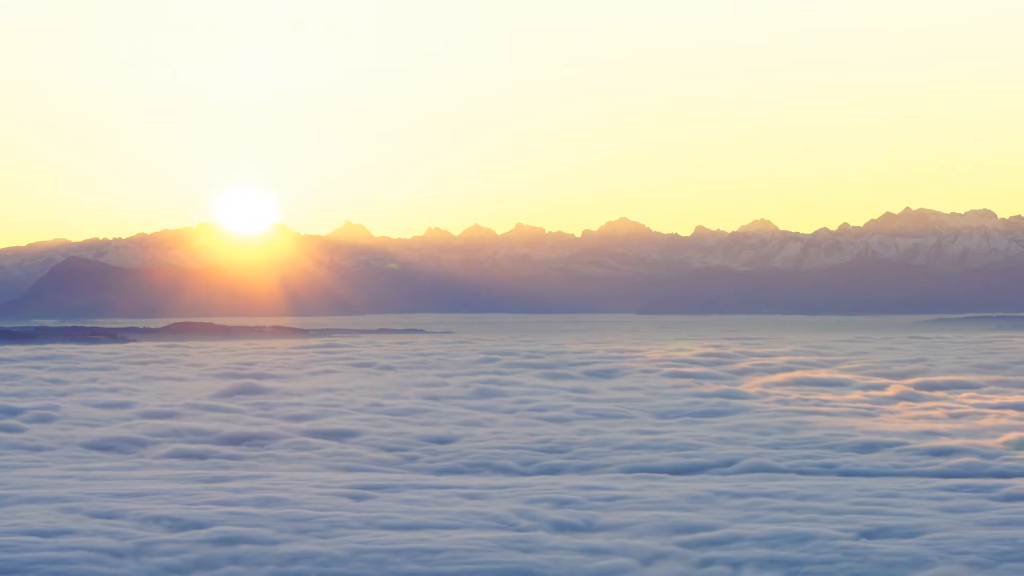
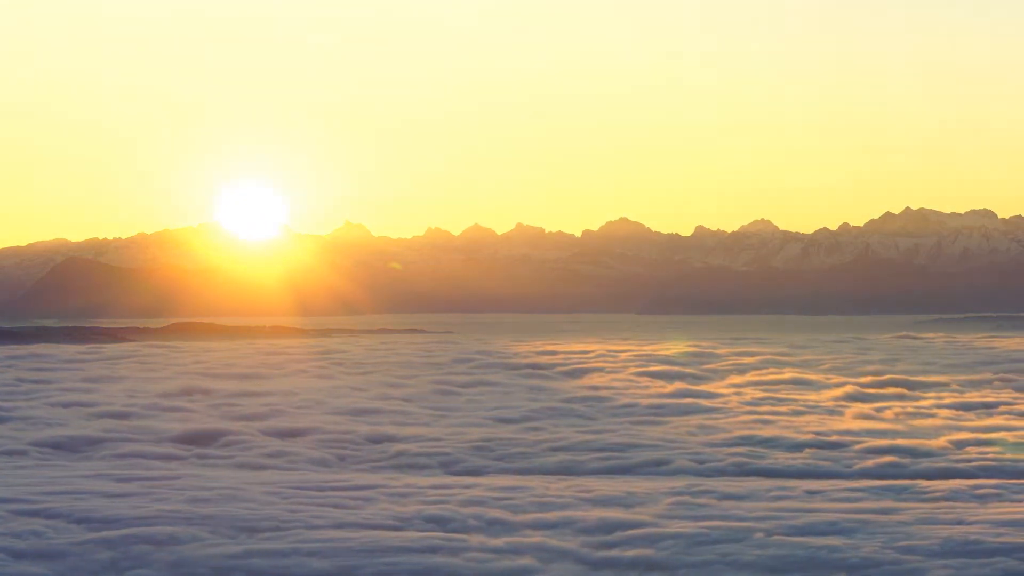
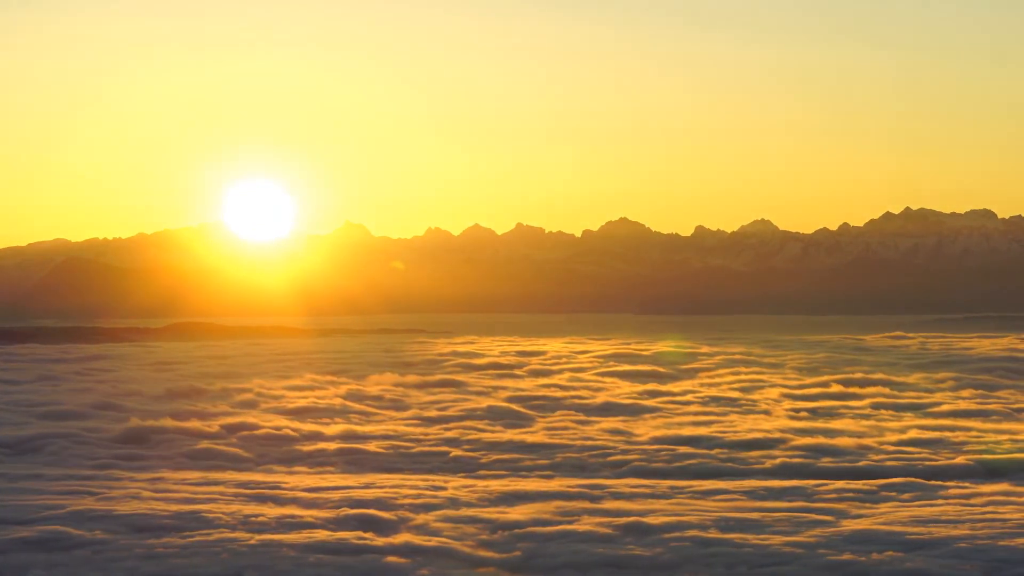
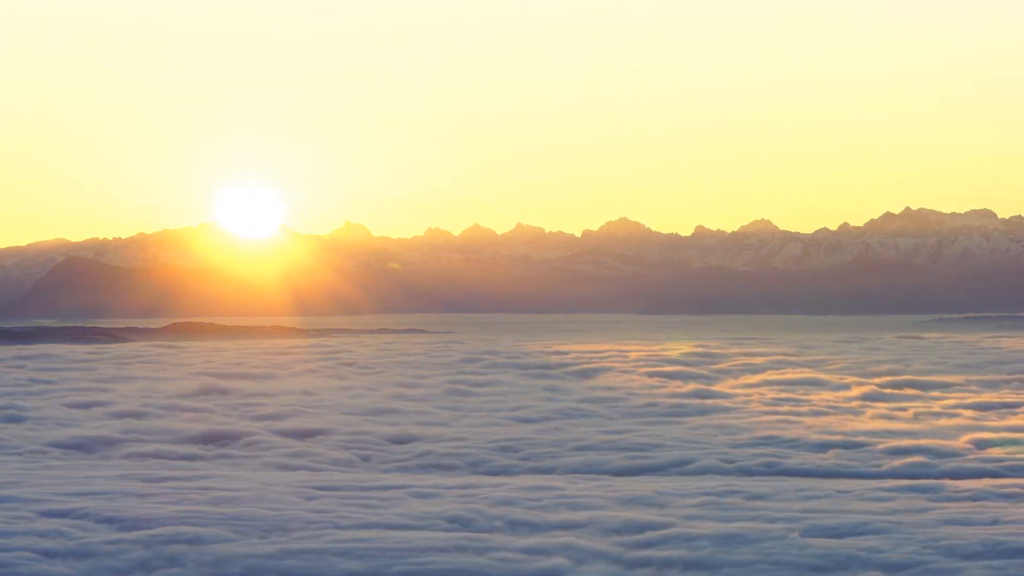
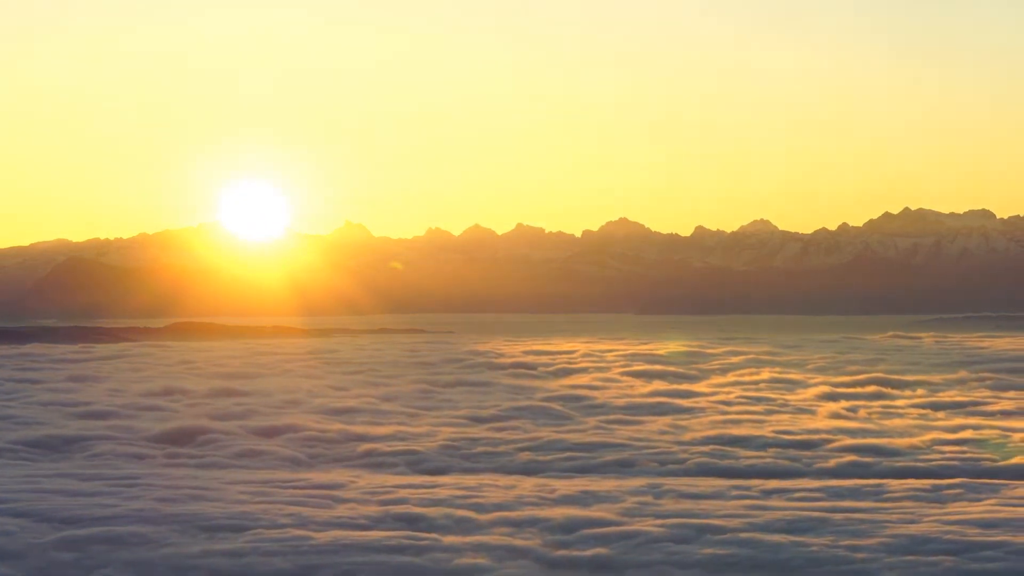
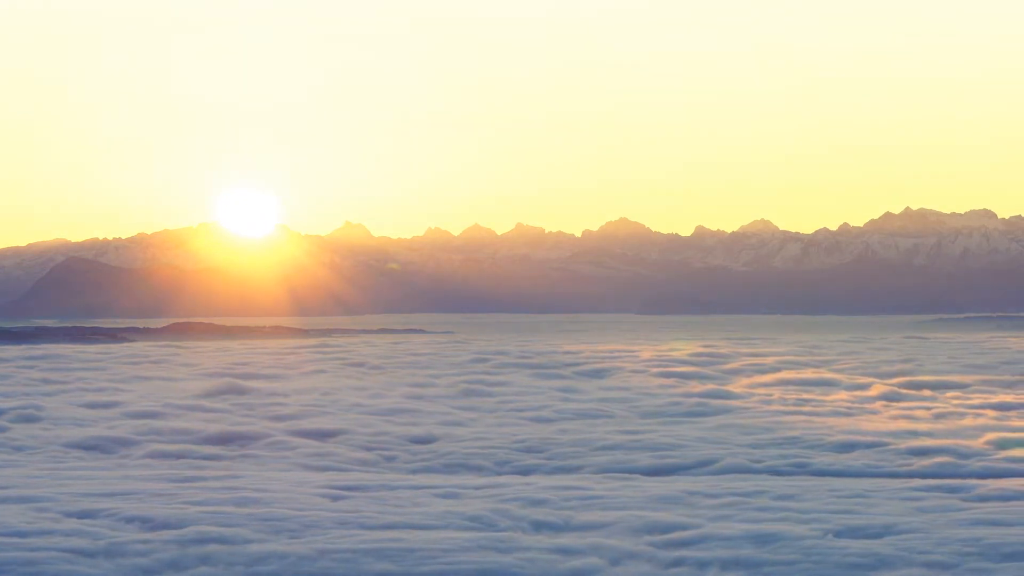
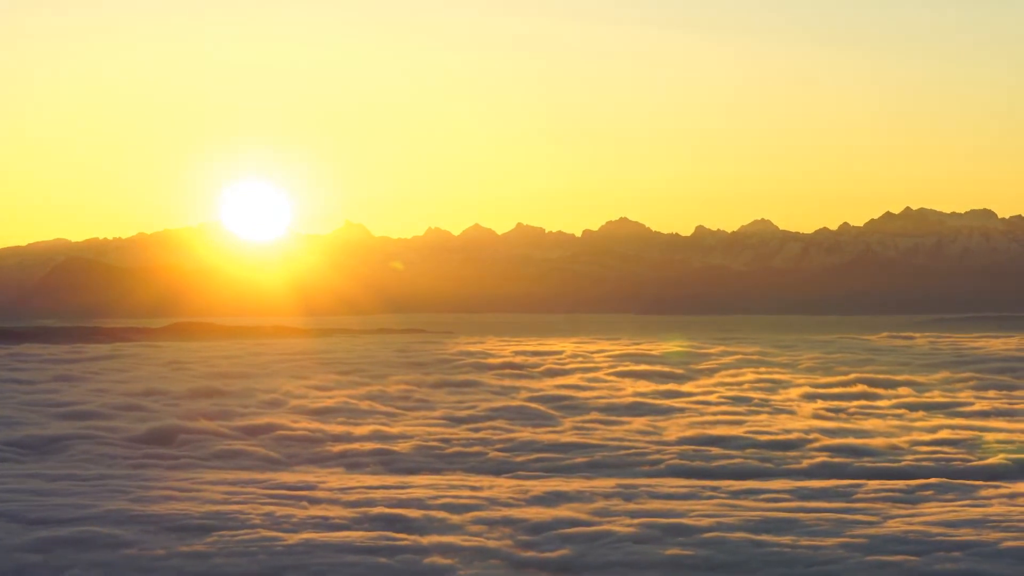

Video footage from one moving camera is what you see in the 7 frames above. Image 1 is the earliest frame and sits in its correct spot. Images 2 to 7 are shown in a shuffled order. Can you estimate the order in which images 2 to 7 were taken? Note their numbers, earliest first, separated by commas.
6, 4, 2, 5, 7, 3
